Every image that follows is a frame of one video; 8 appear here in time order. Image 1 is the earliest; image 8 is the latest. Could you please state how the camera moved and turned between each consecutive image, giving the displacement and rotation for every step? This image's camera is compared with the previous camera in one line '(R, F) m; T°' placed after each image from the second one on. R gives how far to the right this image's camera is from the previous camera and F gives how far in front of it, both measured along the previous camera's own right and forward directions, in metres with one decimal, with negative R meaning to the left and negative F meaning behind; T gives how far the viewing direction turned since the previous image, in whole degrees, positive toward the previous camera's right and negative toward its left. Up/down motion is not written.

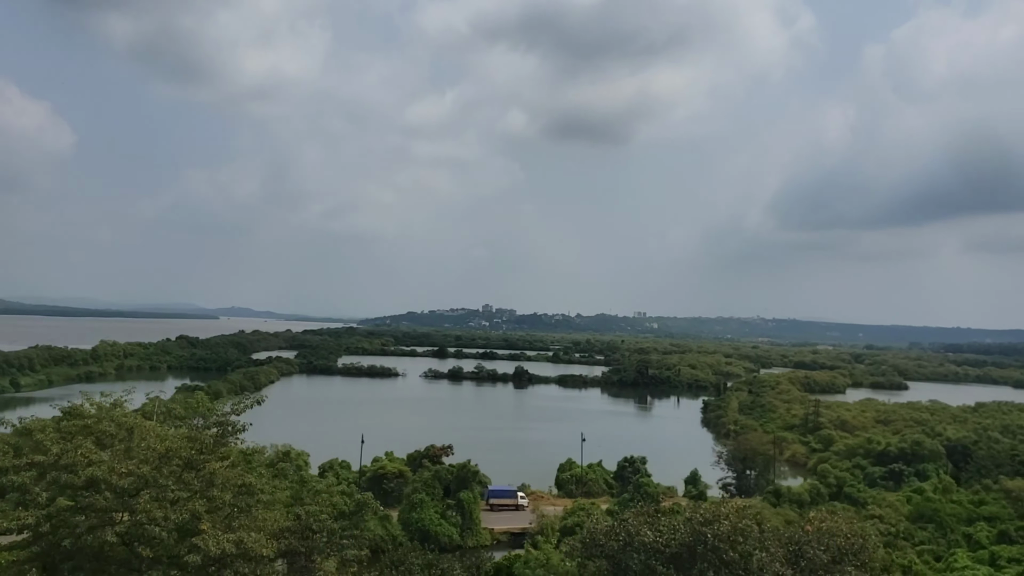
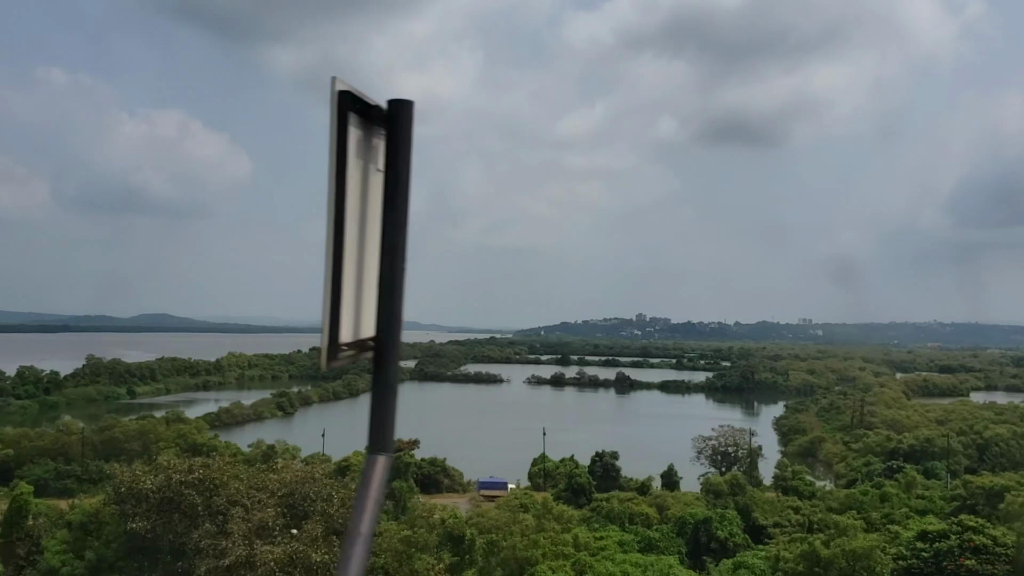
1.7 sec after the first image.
(+6.7, -0.4) m; -9°
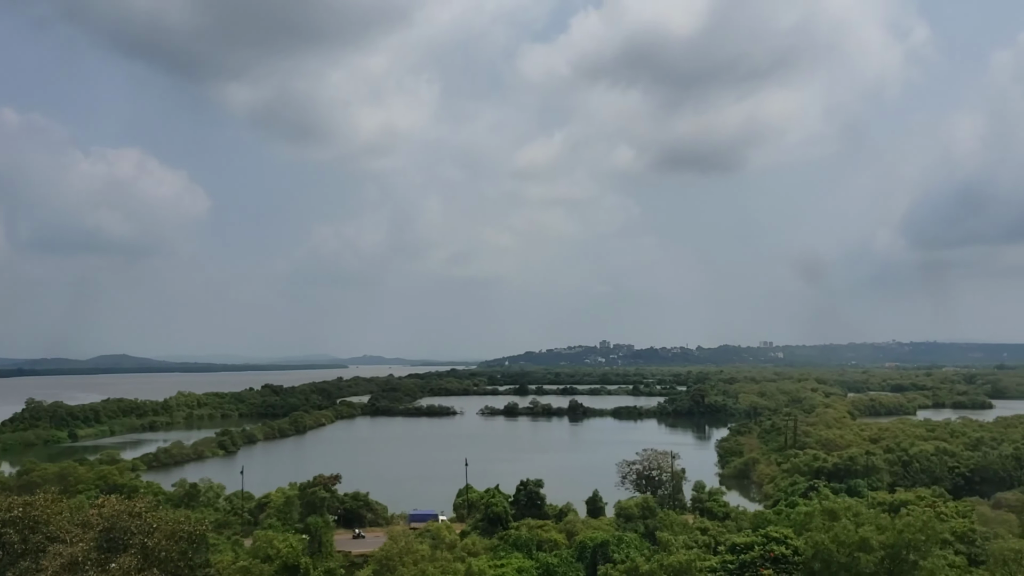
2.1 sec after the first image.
(+1.5, -0.3) m; +2°
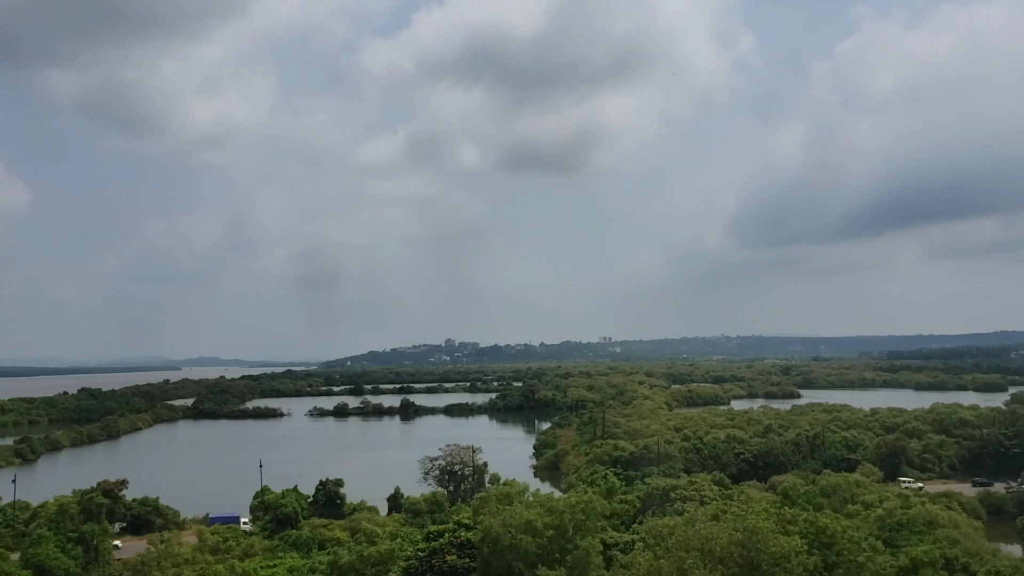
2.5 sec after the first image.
(+1.5, -0.3) m; +9°
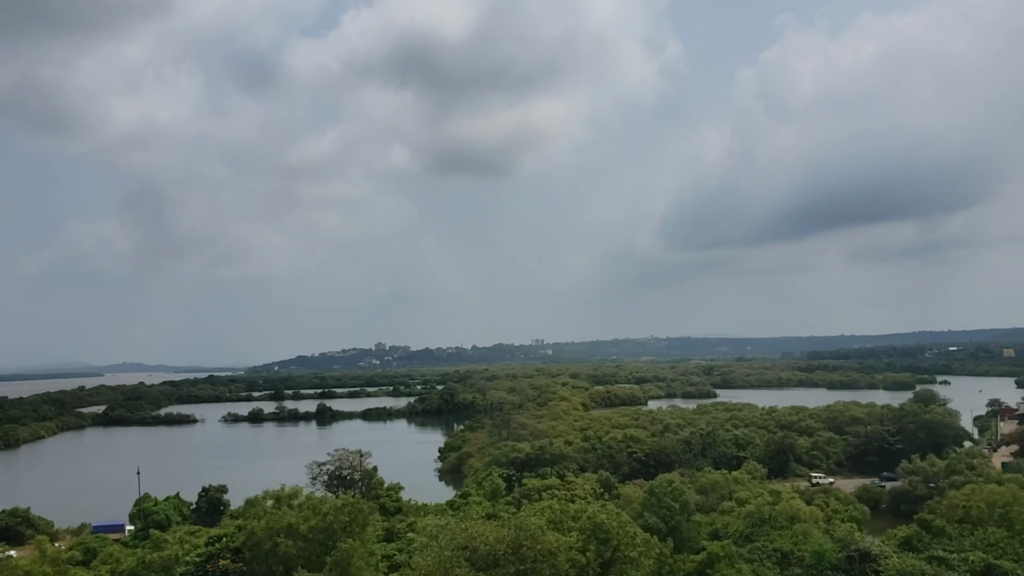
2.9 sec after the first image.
(+1.5, 0.0) m; +4°
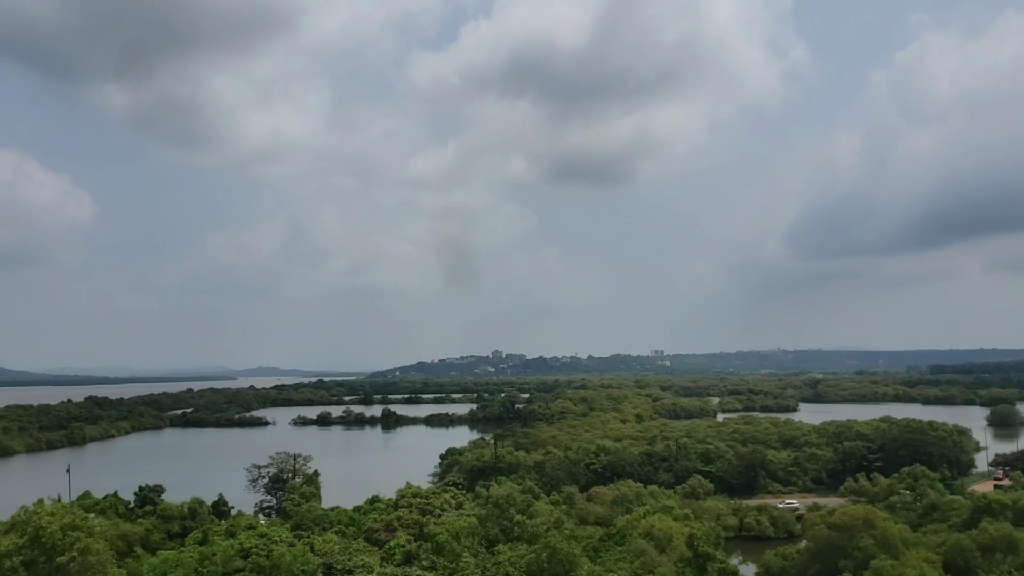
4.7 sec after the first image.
(+6.7, +0.8) m; -7°
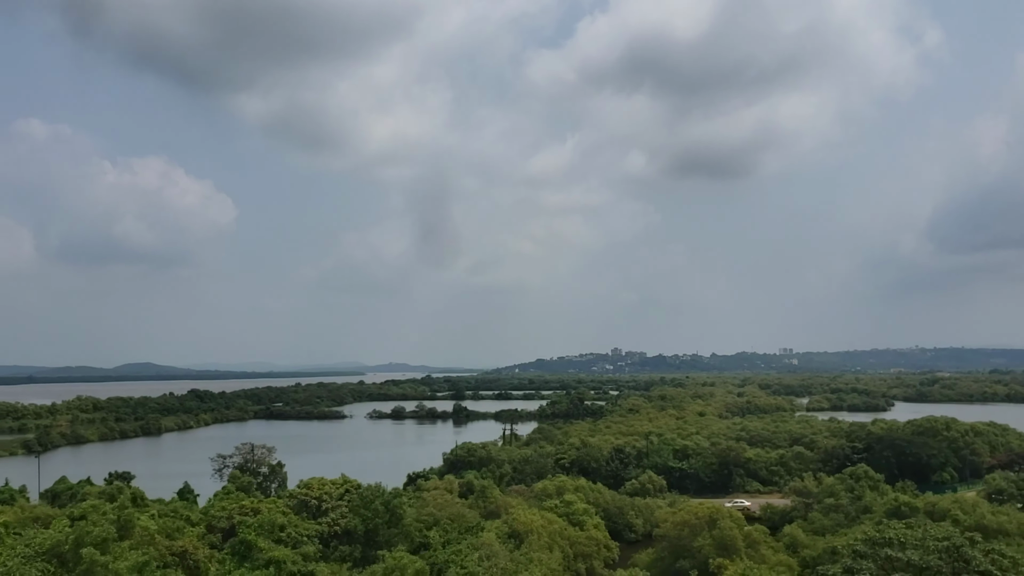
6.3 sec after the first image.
(+6.2, +0.6) m; -7°
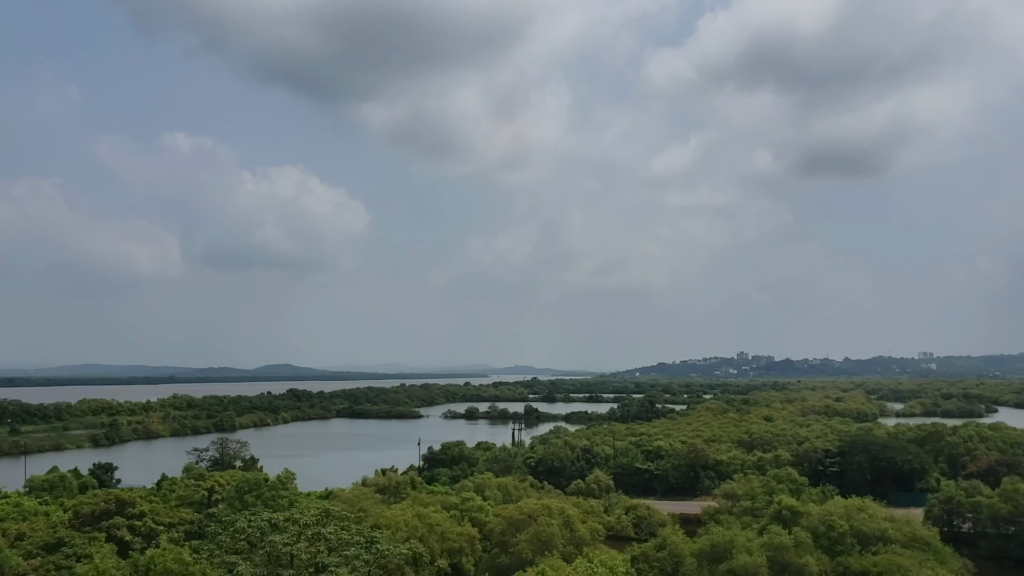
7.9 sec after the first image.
(+6.2, +0.4) m; -7°
